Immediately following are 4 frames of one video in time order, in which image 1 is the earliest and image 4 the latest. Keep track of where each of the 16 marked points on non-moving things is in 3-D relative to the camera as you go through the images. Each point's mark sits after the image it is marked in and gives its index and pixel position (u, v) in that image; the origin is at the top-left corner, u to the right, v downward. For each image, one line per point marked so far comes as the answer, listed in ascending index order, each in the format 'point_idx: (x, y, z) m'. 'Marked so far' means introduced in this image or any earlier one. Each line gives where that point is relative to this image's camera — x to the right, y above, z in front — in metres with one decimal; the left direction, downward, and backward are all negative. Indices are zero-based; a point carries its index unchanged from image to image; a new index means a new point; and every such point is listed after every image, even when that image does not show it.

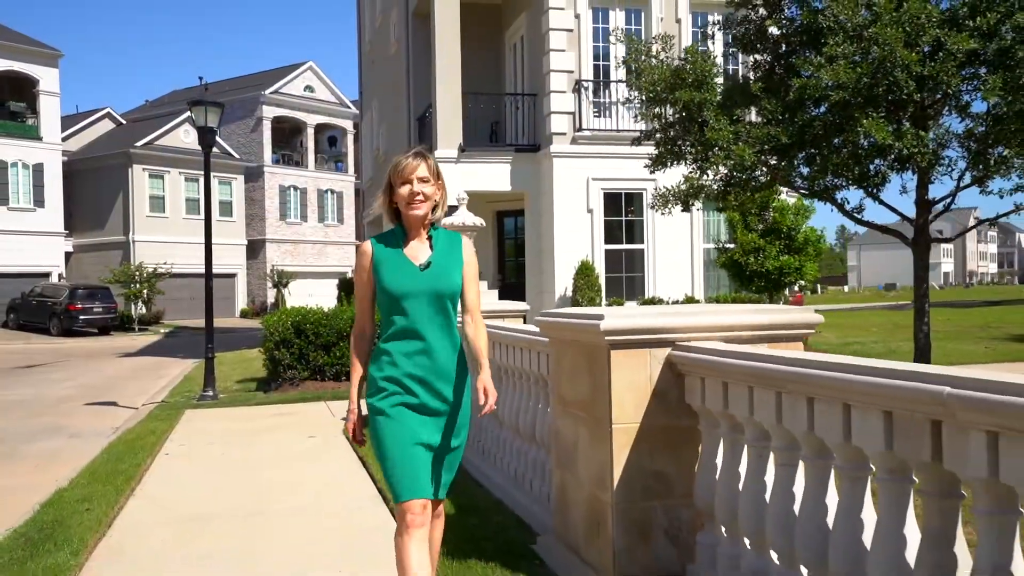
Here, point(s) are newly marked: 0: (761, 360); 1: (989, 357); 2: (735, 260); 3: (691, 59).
0: (+0.9, -0.3, +3.2) m
1: (+7.2, -1.1, +13.6) m
2: (+3.6, +0.5, +14.8) m
3: (+1.8, +2.4, +9.4) m
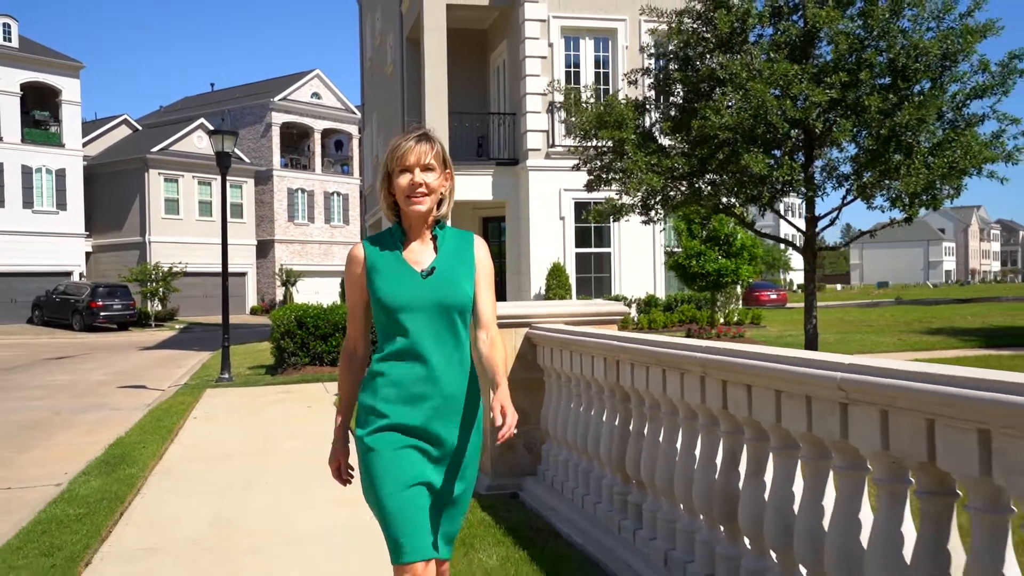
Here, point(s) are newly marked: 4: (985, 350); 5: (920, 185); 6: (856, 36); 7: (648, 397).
0: (+0.3, -0.3, +5.4) m
1: (+6.7, -1.1, +15.7) m
2: (+3.2, +0.5, +17.0) m
3: (+1.3, +2.4, +11.6) m
4: (+7.9, -1.0, +14.9) m
5: (+4.7, +1.2, +10.4) m
6: (+4.2, +3.0, +10.8) m
7: (+0.6, -0.5, +4.2) m
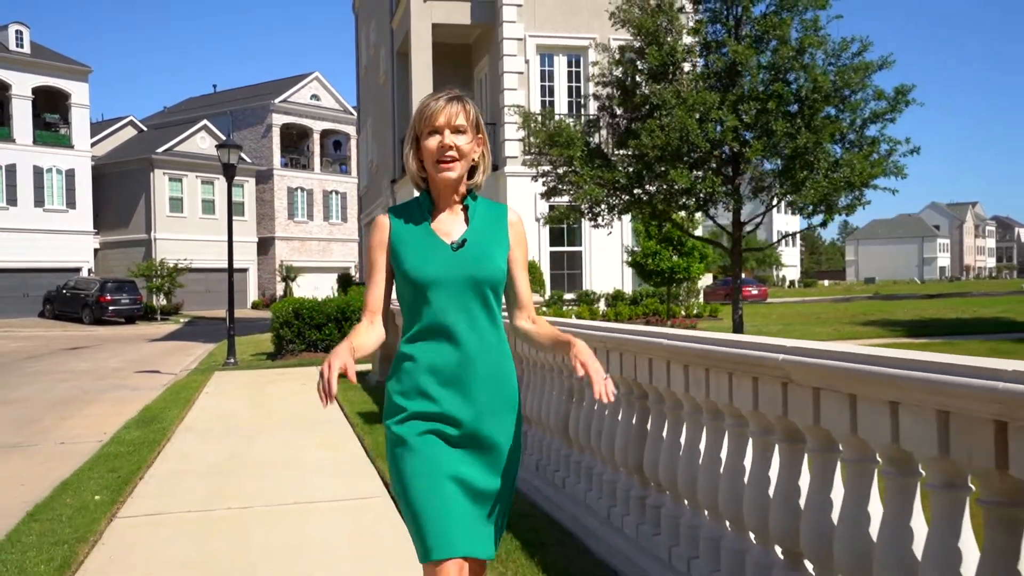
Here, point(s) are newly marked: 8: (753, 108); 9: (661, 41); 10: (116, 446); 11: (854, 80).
0: (-0.2, -0.2, +7.3) m
1: (+6.2, -1.0, +17.7) m
2: (+2.6, +0.6, +18.9) m
3: (+0.8, +2.4, +13.5) m
4: (+7.4, -0.9, +16.8) m
5: (+4.2, +1.3, +12.3) m
6: (+3.6, +3.1, +12.6) m
7: (+0.1, -0.5, +6.1) m
8: (+3.3, +2.5, +12.4) m
9: (+2.2, +3.6, +13.1) m
10: (-3.5, -1.4, +8.0) m
11: (+4.7, +2.9, +12.4) m
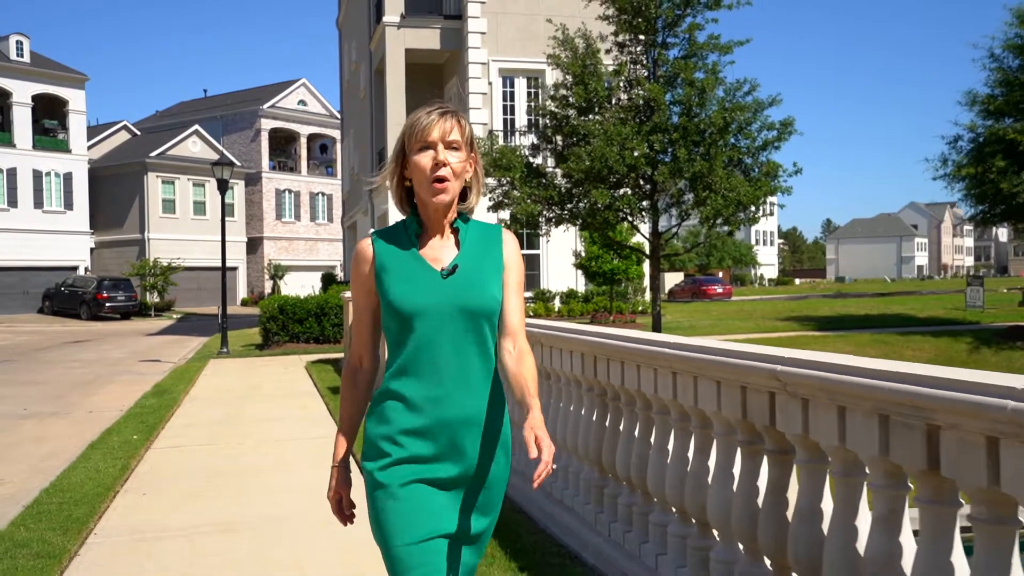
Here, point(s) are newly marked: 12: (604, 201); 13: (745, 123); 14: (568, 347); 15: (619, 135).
0: (-1.0, -0.2, +9.8) m
1: (+5.3, -1.0, +20.2) m
2: (+1.7, +0.6, +21.4) m
3: (-0.1, +2.4, +15.9) m
4: (+6.5, -0.9, +19.4) m
5: (+3.3, +1.3, +14.8) m
6: (+2.8, +3.1, +15.1) m
7: (-0.7, -0.5, +8.6) m
8: (+2.5, +2.5, +14.9) m
9: (+1.3, +3.6, +15.6) m
10: (-4.3, -1.4, +10.4) m
11: (+3.9, +2.9, +14.9) m
12: (+1.5, +1.4, +14.8) m
13: (+3.9, +2.8, +15.0) m
14: (+0.3, -0.3, +5.1) m
15: (+1.8, +2.6, +14.9) m
